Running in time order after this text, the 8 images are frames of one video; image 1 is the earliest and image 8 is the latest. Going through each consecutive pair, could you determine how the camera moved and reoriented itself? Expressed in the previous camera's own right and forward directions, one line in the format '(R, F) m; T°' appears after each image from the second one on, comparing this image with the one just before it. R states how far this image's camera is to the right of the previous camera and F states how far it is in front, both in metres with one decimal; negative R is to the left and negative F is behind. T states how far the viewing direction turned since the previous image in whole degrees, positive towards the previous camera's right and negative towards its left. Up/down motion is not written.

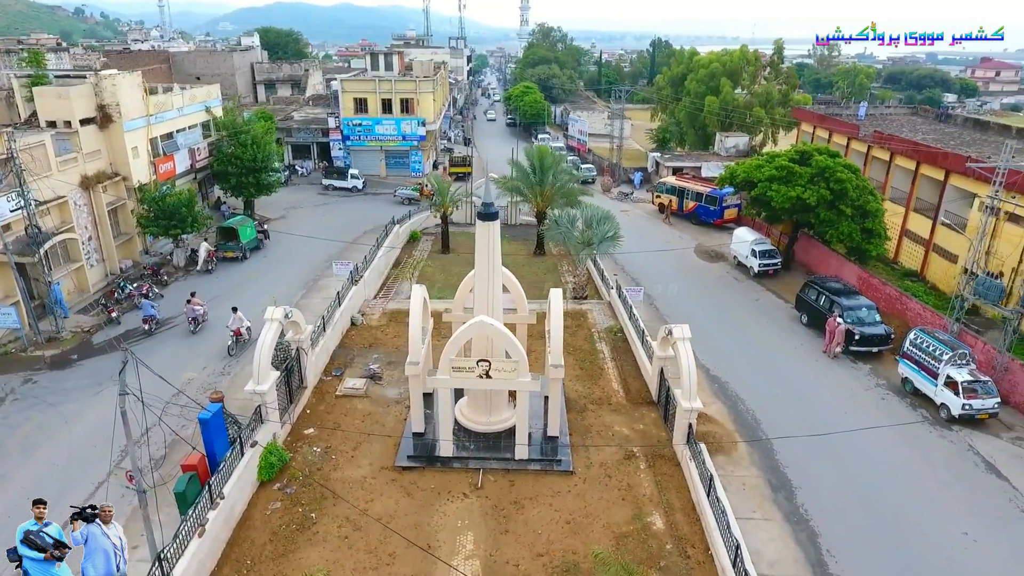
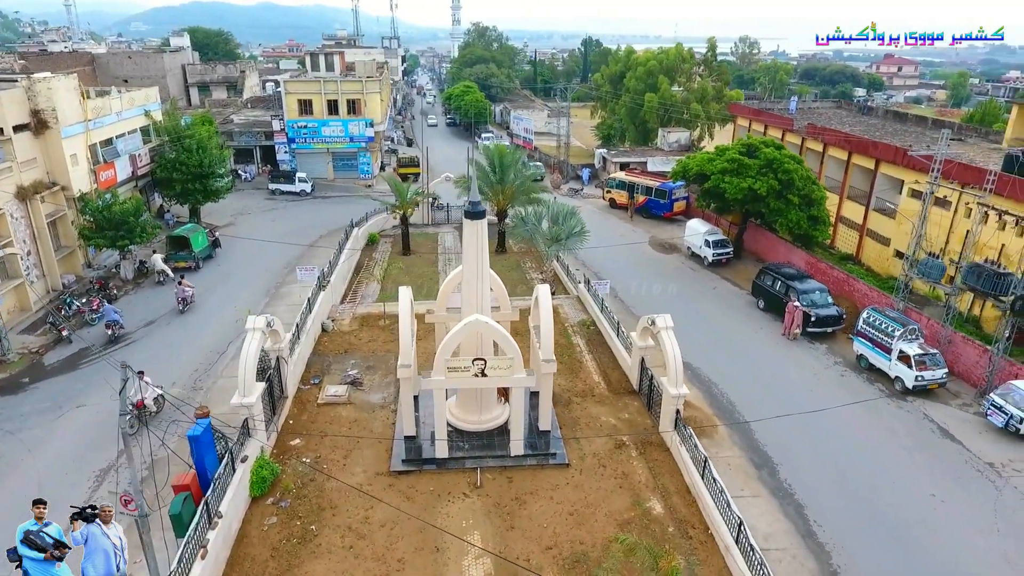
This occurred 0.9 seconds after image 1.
(-1.1, 0.0) m; +6°
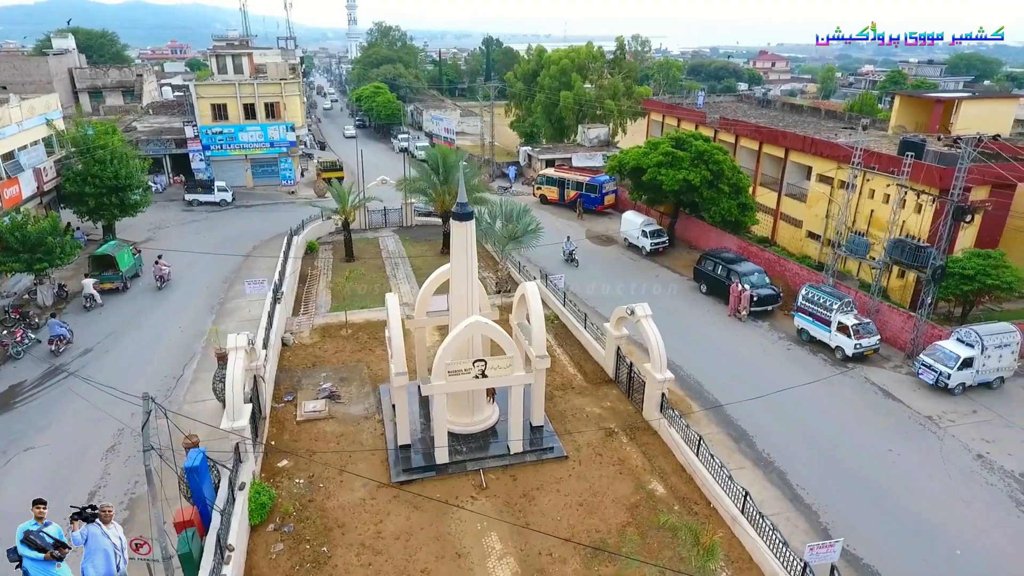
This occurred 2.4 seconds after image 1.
(-1.8, +0.1) m; +9°
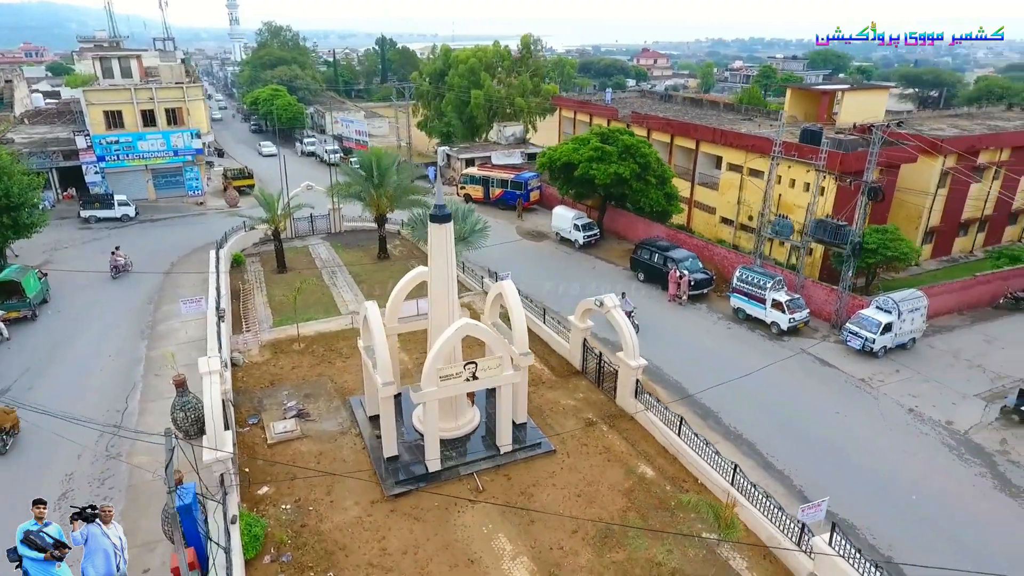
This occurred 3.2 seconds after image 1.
(-1.6, +0.2) m; +9°
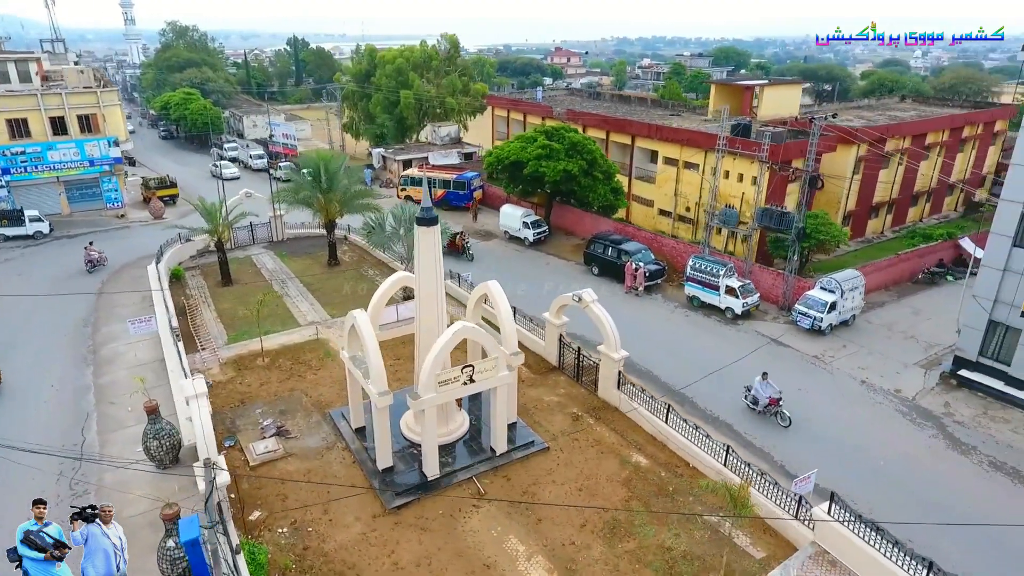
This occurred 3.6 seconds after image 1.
(-1.4, +0.1) m; +7°
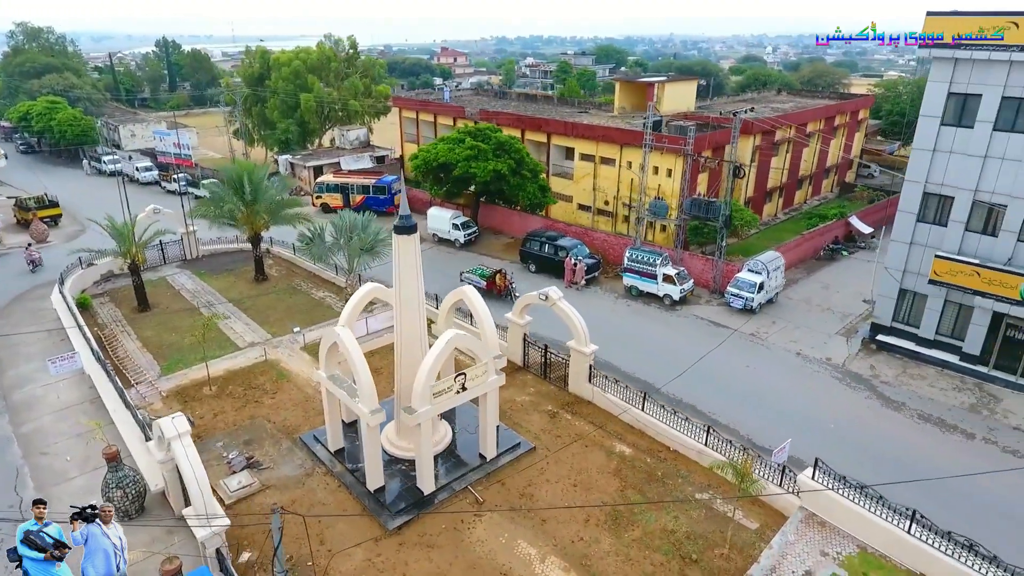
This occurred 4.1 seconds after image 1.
(-1.7, +0.2) m; +9°
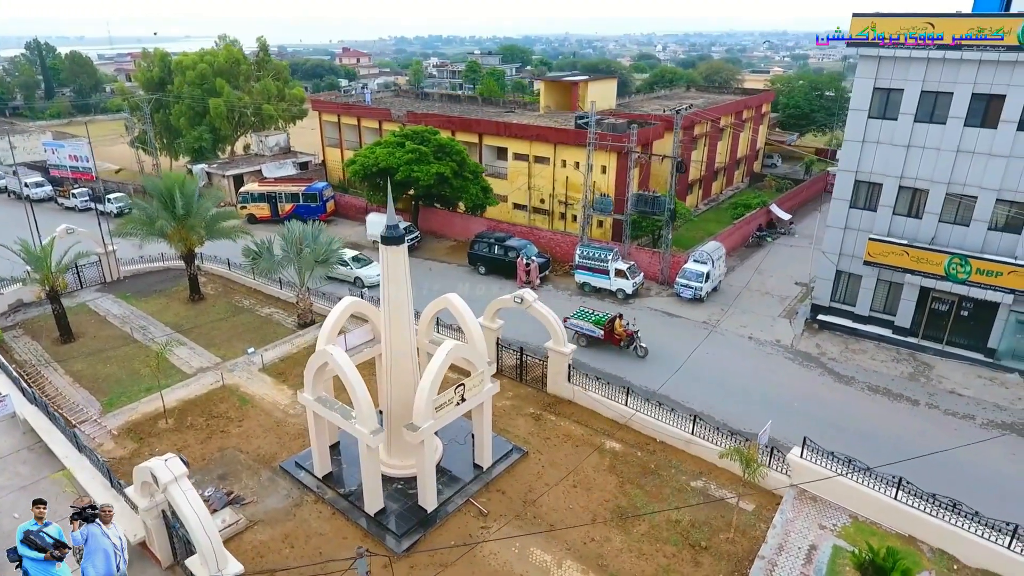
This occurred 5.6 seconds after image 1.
(-1.5, +0.3) m; +8°
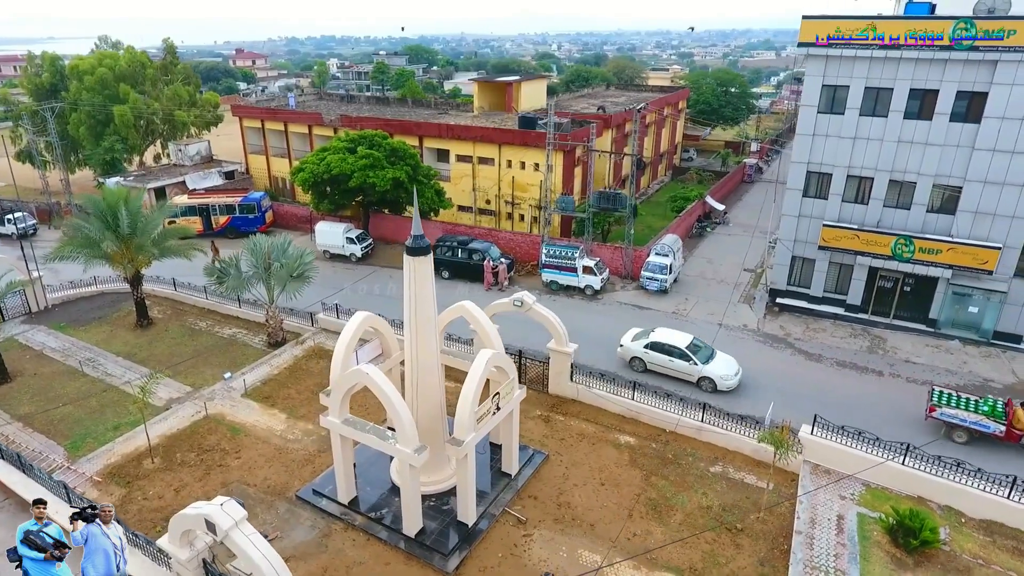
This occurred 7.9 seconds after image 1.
(-2.2, +0.3) m; +8°
